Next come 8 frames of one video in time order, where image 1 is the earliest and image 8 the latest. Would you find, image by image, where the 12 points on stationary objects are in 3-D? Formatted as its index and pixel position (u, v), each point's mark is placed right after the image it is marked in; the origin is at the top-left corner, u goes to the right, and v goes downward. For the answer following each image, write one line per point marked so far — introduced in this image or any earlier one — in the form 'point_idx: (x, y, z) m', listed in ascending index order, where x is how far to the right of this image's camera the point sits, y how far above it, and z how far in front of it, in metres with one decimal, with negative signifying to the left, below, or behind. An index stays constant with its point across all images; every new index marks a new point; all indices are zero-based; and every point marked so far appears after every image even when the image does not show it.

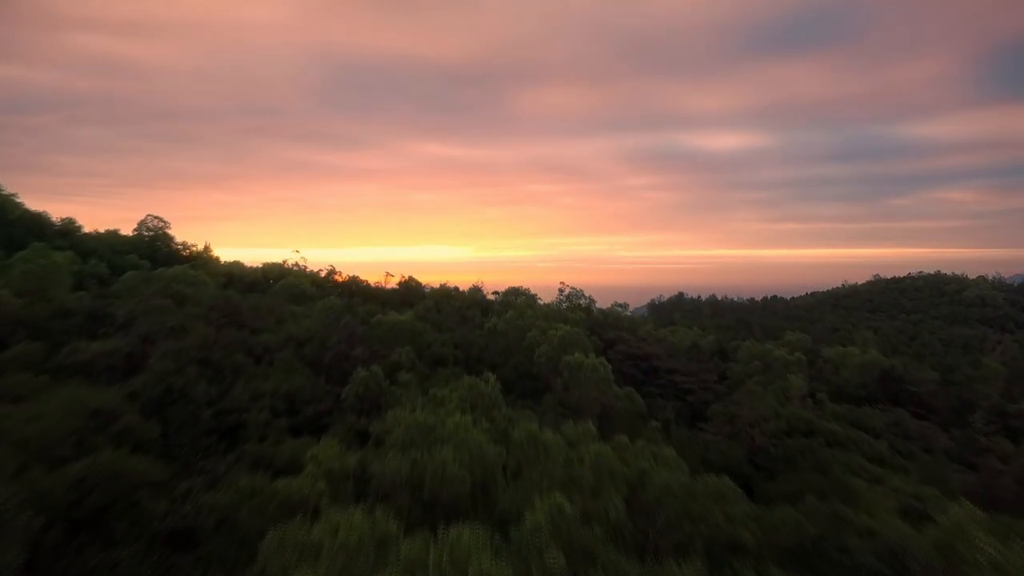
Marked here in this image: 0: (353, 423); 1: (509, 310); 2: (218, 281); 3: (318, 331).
0: (-1.1, -1.0, +7.6) m
1: (0.0, -0.3, +13.2) m
2: (-3.7, +0.1, +13.4) m
3: (-1.8, -0.4, +9.9) m
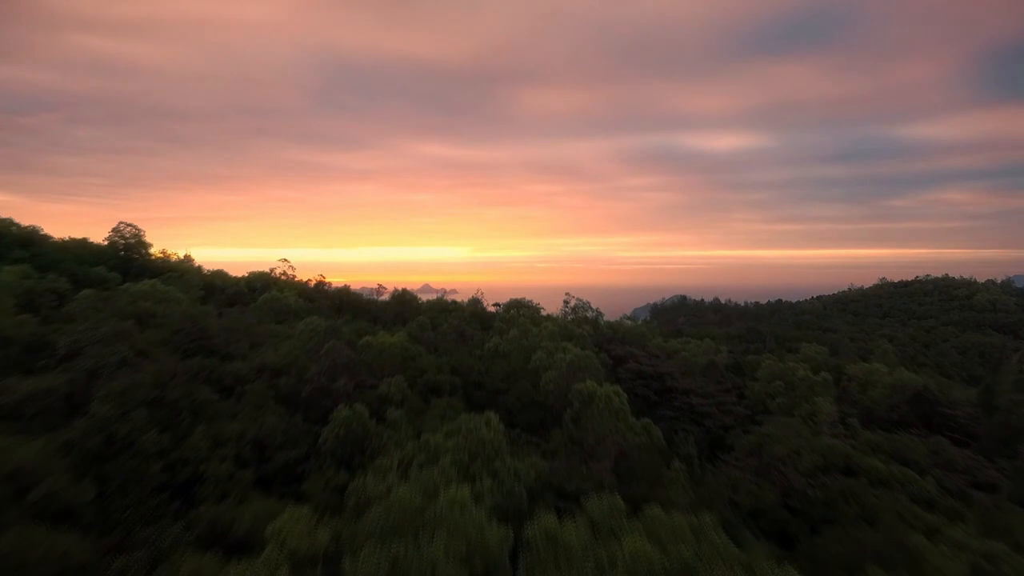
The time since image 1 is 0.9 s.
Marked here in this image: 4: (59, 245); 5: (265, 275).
0: (-1.1, -1.1, +6.5) m
1: (0.0, -0.5, +12.0) m
2: (-3.7, -0.1, +12.3) m
3: (-1.8, -0.6, +8.8) m
4: (-5.3, +0.5, +12.4) m
5: (-4.0, +0.2, +16.9) m
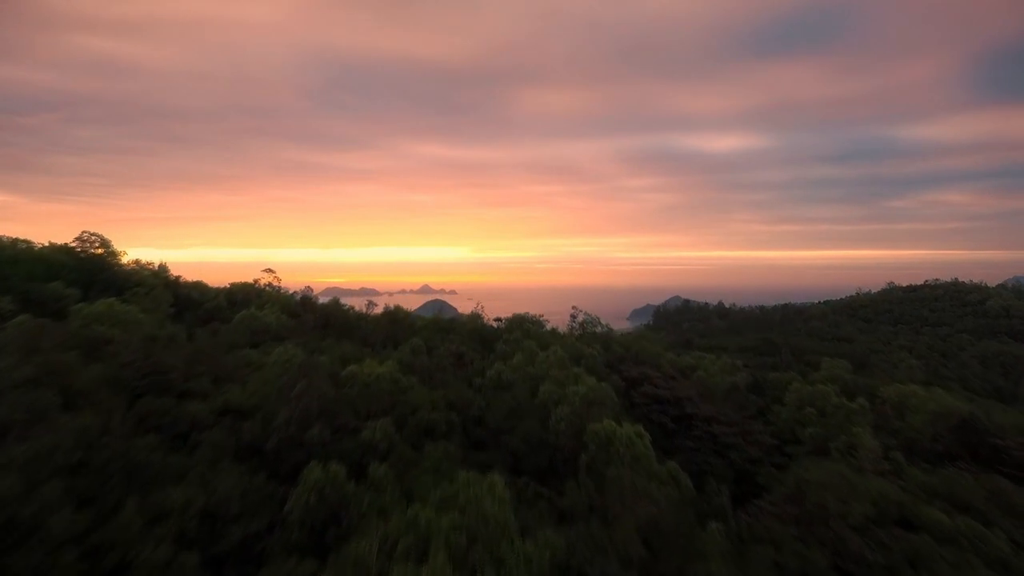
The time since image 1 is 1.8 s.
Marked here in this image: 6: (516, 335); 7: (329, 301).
0: (-1.1, -1.3, +5.2) m
1: (0.0, -0.7, +10.8) m
2: (-3.6, -0.3, +11.0) m
3: (-1.7, -0.8, +7.5) m
4: (-5.3, +0.3, +11.2) m
5: (-3.9, 0.0, +15.6) m
6: (0.0, -0.6, +12.1) m
7: (-2.6, -0.2, +15.3) m
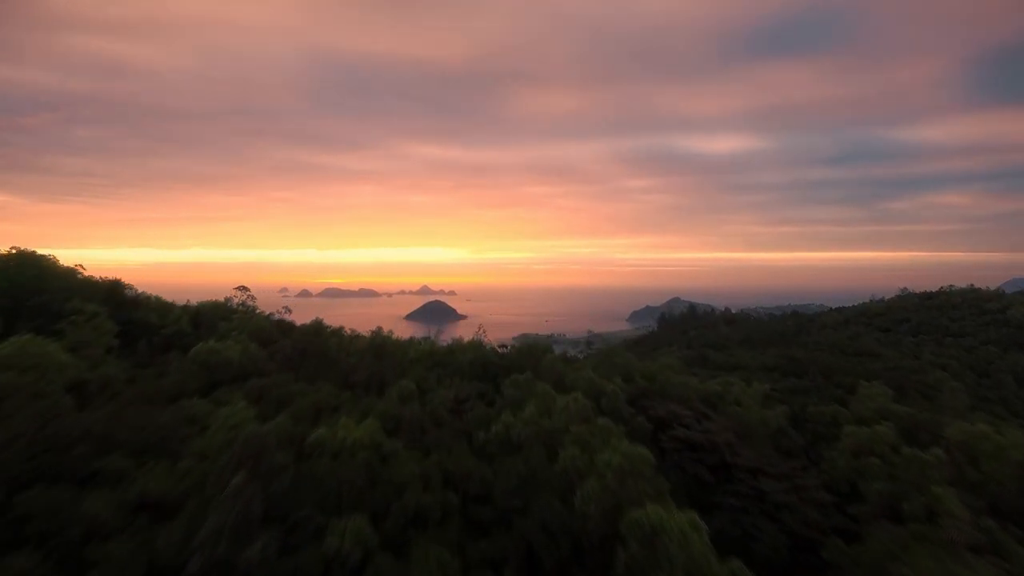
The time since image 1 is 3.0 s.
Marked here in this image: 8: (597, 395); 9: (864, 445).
0: (-1.0, -1.6, +3.3) m
1: (+0.1, -0.9, +8.9) m
2: (-3.5, -0.5, +9.1) m
3: (-1.6, -1.0, +5.6) m
4: (-5.2, +0.1, +9.3) m
5: (-3.8, -0.2, +13.8) m
6: (+0.1, -0.8, +10.2) m
7: (-2.6, -0.5, +13.4) m
8: (+0.9, -1.1, +10.9) m
9: (+3.7, -1.6, +11.0) m
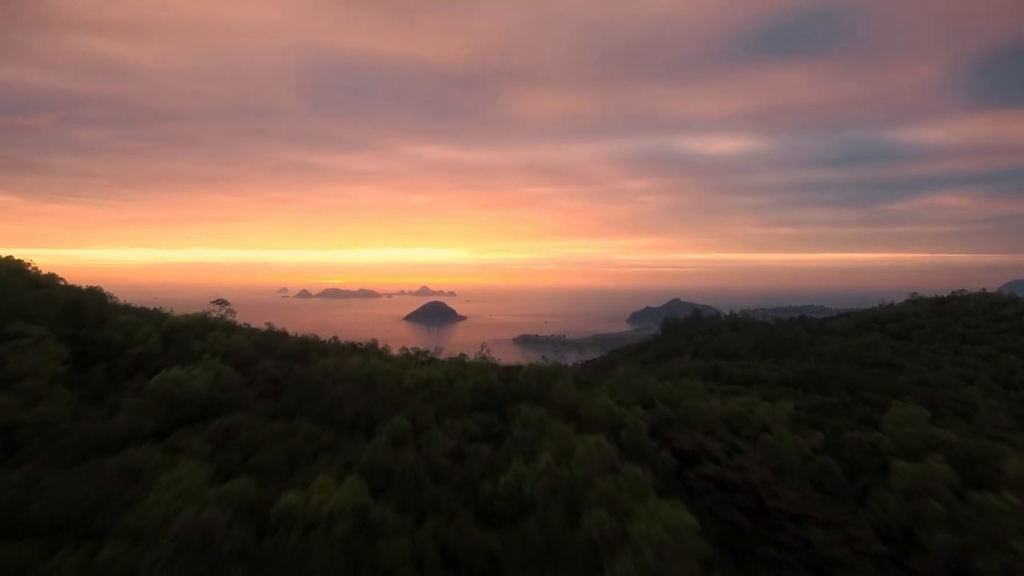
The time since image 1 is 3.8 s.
0: (-0.9, -1.7, +2.0) m
1: (+0.2, -1.1, +7.6) m
2: (-3.5, -0.7, +7.8) m
3: (-1.6, -1.2, +4.3) m
4: (-5.1, -0.1, +8.0) m
5: (-3.8, -0.4, +12.5) m
6: (+0.2, -1.0, +9.0) m
7: (-2.5, -0.7, +12.1) m
8: (+0.9, -1.2, +9.6) m
9: (+3.7, -1.8, +9.7) m
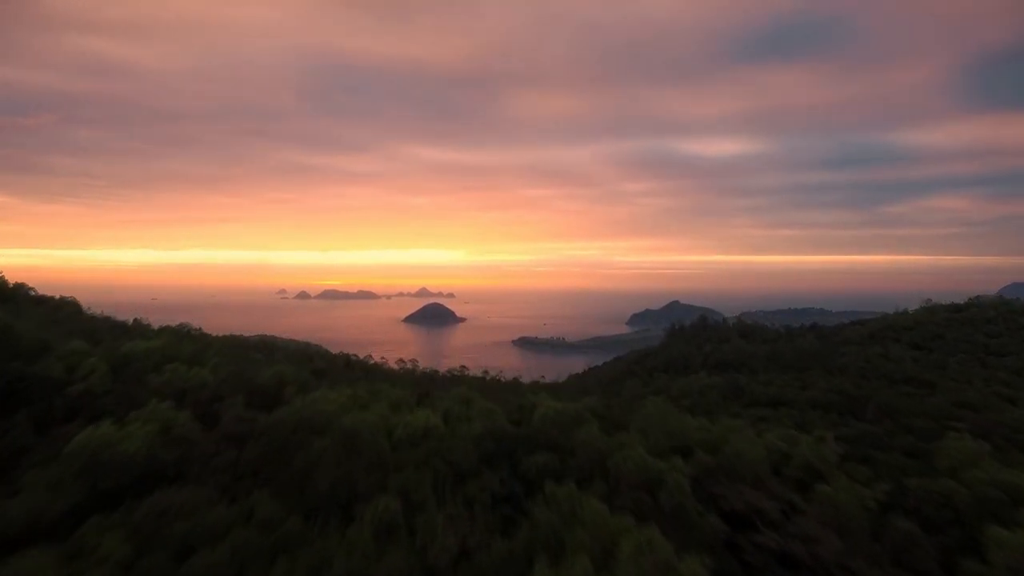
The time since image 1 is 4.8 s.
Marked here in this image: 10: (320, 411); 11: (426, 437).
0: (-0.8, -2.0, +0.3) m
1: (+0.3, -1.3, +5.8) m
2: (-3.4, -0.9, +6.1) m
3: (-1.5, -1.4, +2.6) m
4: (-5.0, -0.3, +6.2) m
5: (-3.7, -0.6, +10.7) m
6: (+0.3, -1.2, +7.2) m
7: (-2.4, -0.9, +10.3) m
8: (+1.1, -1.5, +7.8) m
9: (+3.8, -2.0, +8.0) m
10: (-1.6, -1.0, +8.7) m
11: (-0.7, -1.1, +8.0) m
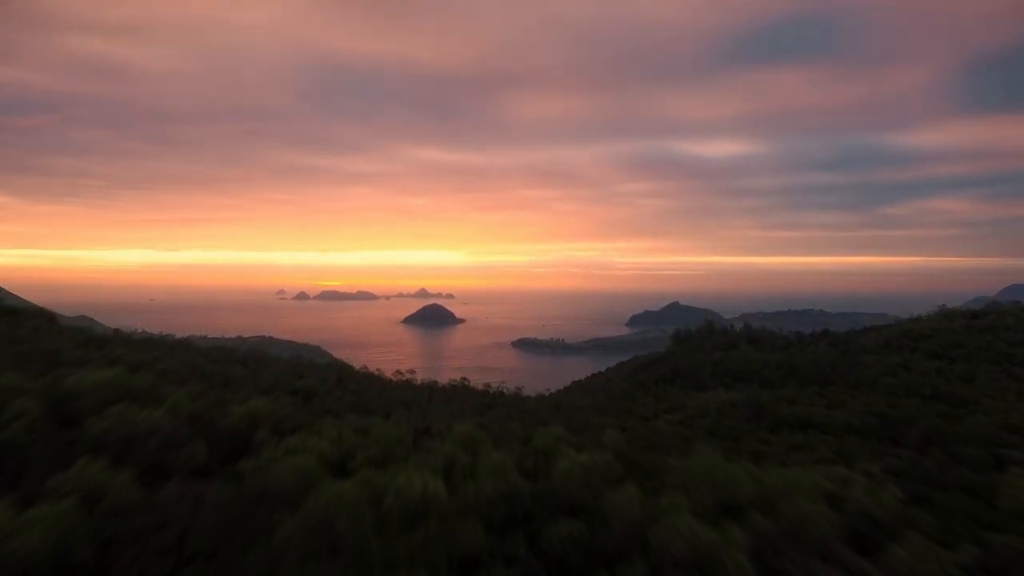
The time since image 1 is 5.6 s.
0: (-0.6, -2.1, -1.4) m
1: (+0.4, -1.5, +4.2) m
2: (-3.2, -1.1, +4.4) m
3: (-1.3, -1.6, +0.9) m
4: (-4.9, -0.5, +4.6) m
5: (-3.5, -0.8, +9.1) m
6: (+0.4, -1.4, +5.6) m
7: (-2.3, -1.1, +8.7) m
8: (+1.2, -1.7, +6.2) m
9: (+4.0, -2.2, +6.3) m
10: (-1.5, -1.2, +7.1) m
11: (-0.5, -1.3, +6.3) m
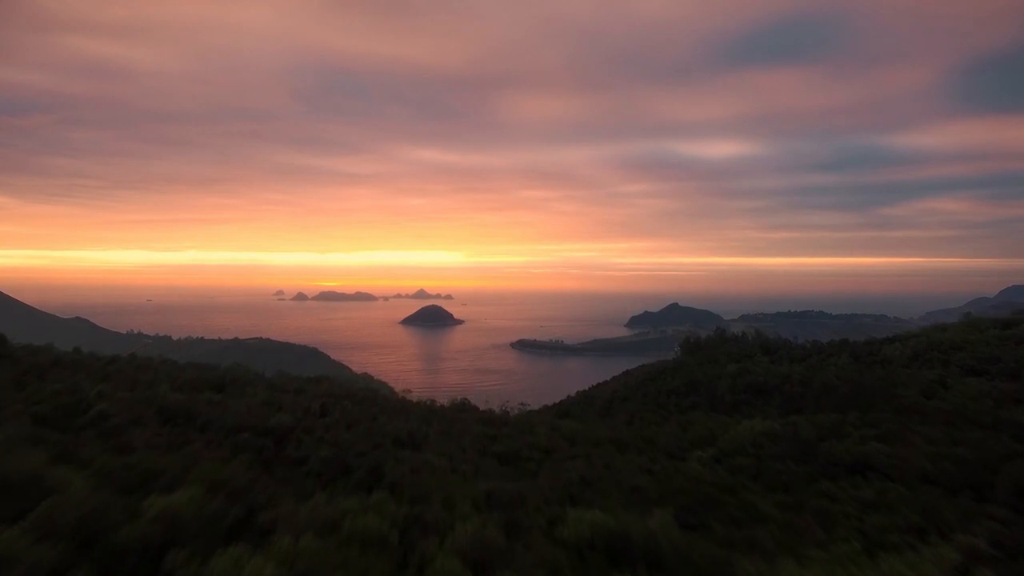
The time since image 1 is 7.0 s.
0: (-0.5, -2.4, -4.1) m
1: (+0.6, -1.8, +1.5) m
2: (-3.1, -1.4, +1.7) m
3: (-1.2, -1.9, -1.8) m
4: (-4.7, -0.8, +1.9) m
5: (-3.4, -1.1, +6.3) m
6: (+0.6, -1.7, +2.8) m
7: (-2.1, -1.4, +6.0) m
8: (+1.3, -2.0, +3.4) m
9: (+4.1, -2.5, +3.6) m
10: (-1.3, -1.5, +4.4) m
11: (-0.4, -1.6, +3.6) m
